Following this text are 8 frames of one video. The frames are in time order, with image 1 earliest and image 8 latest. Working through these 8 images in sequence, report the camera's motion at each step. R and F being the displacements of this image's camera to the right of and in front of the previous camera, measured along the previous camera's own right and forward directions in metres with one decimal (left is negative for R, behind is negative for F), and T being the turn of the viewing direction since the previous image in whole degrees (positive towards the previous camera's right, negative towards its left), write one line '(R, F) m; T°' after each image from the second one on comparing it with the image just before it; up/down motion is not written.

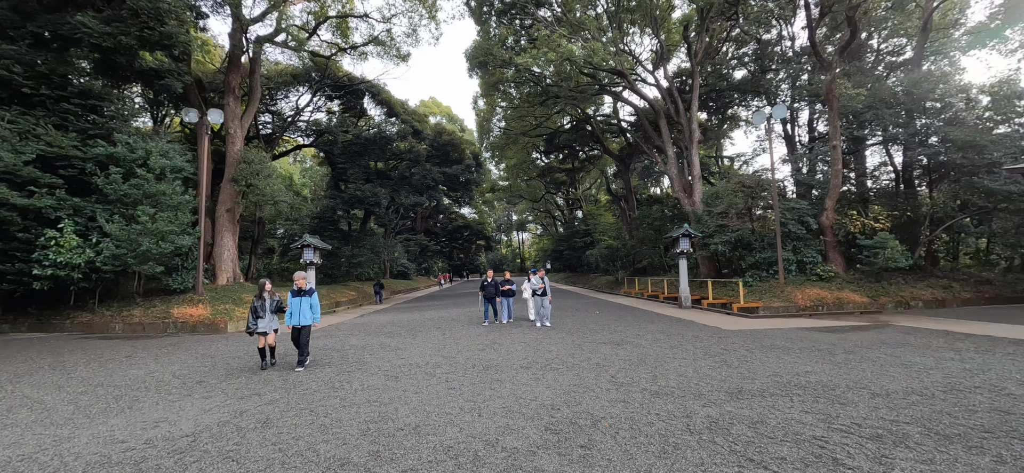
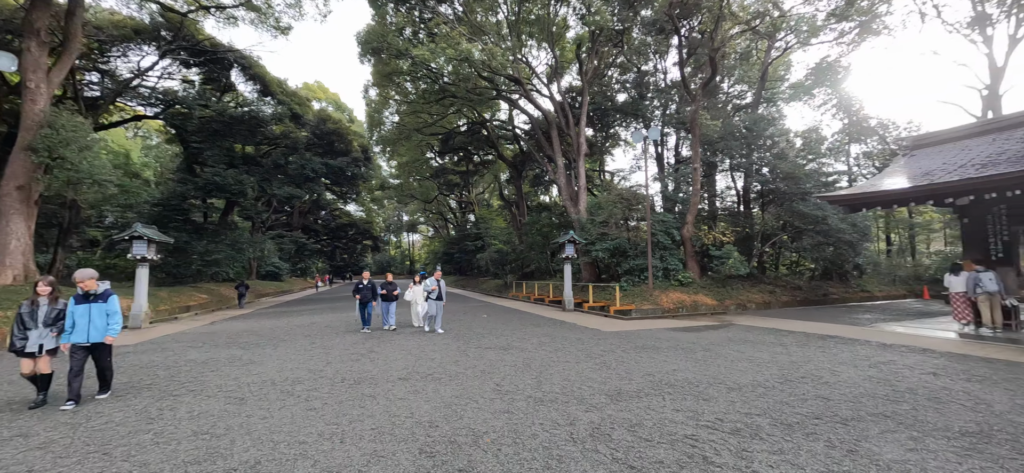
(+0.2, +0.6) m; +15°
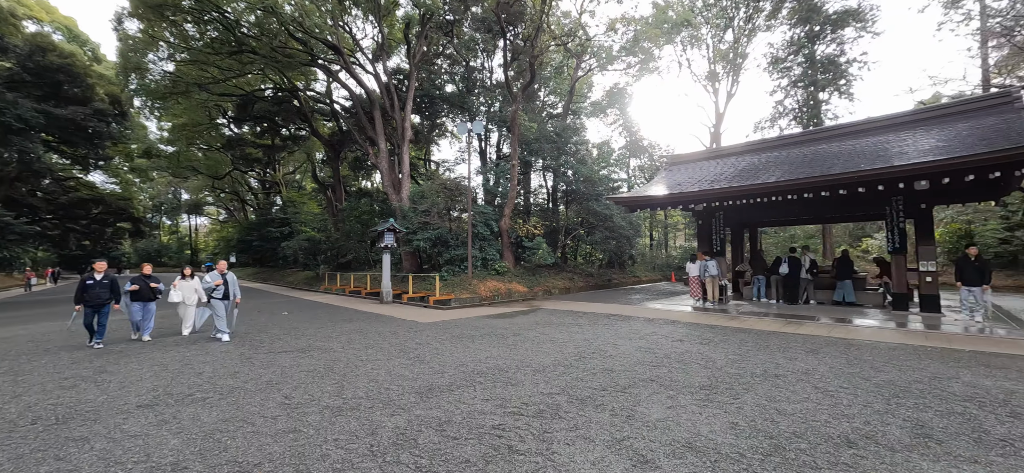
(+0.3, +0.5) m; +25°
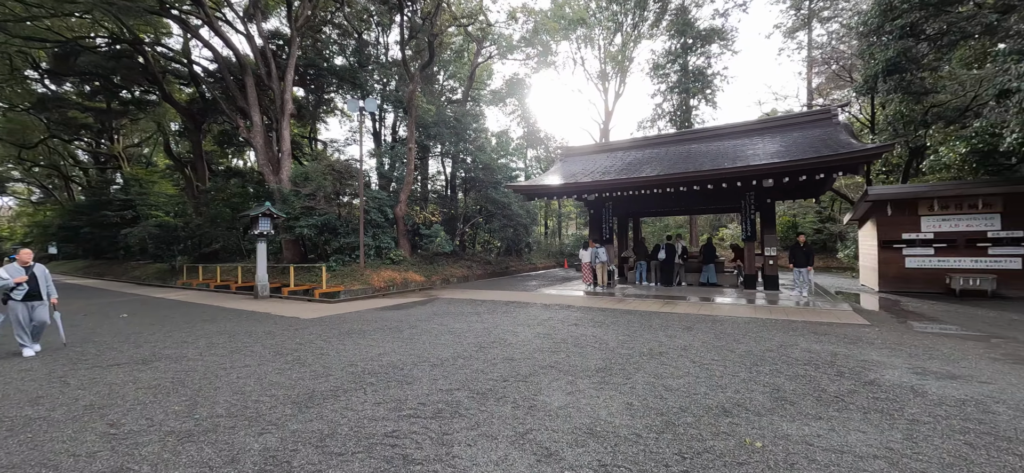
(0.0, +0.3) m; +15°
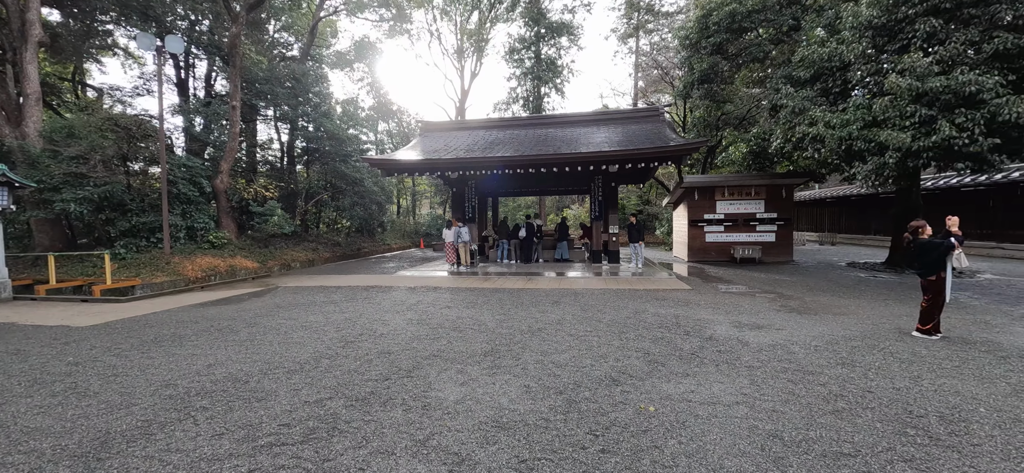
(-0.2, +0.4) m; +21°
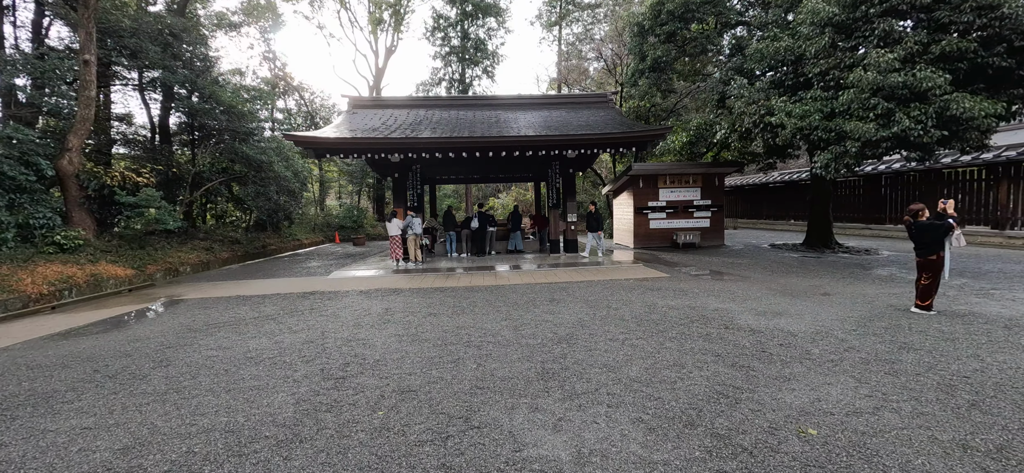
(-1.0, +0.9) m; +13°
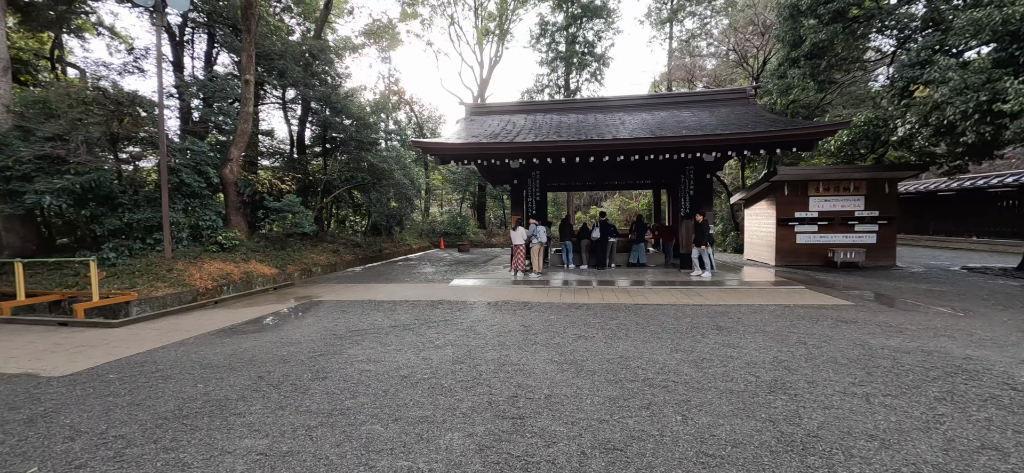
(-0.8, +0.5) m; -12°
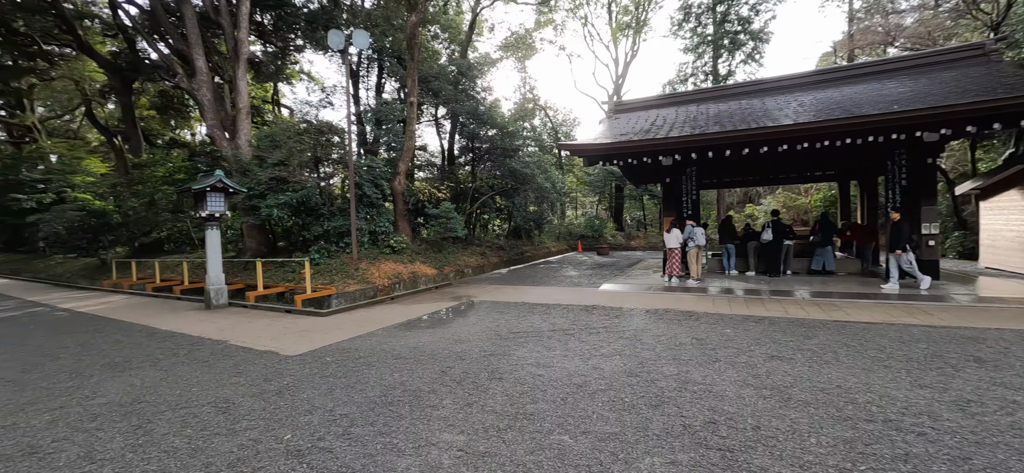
(-0.4, 0.0) m; -18°
